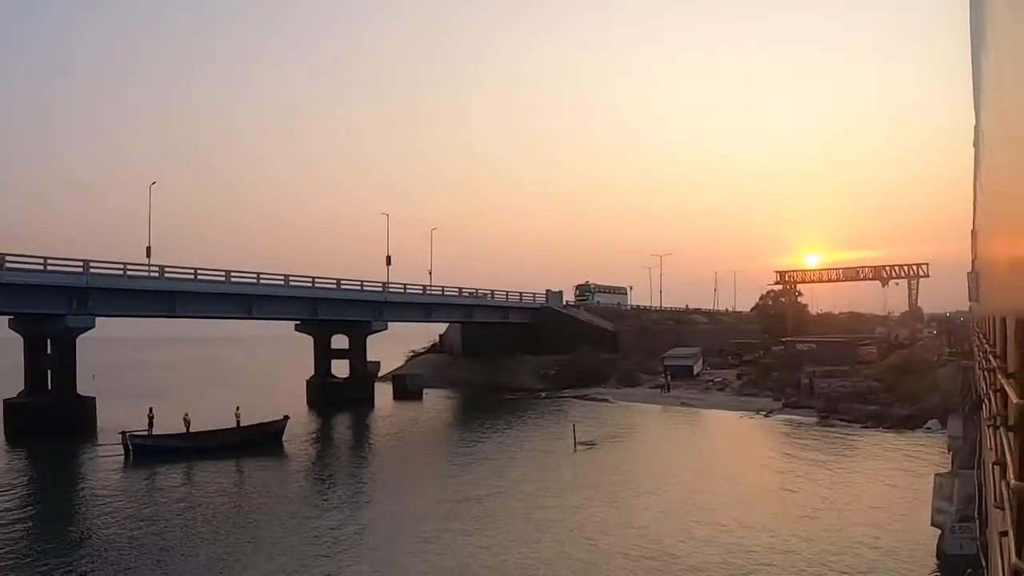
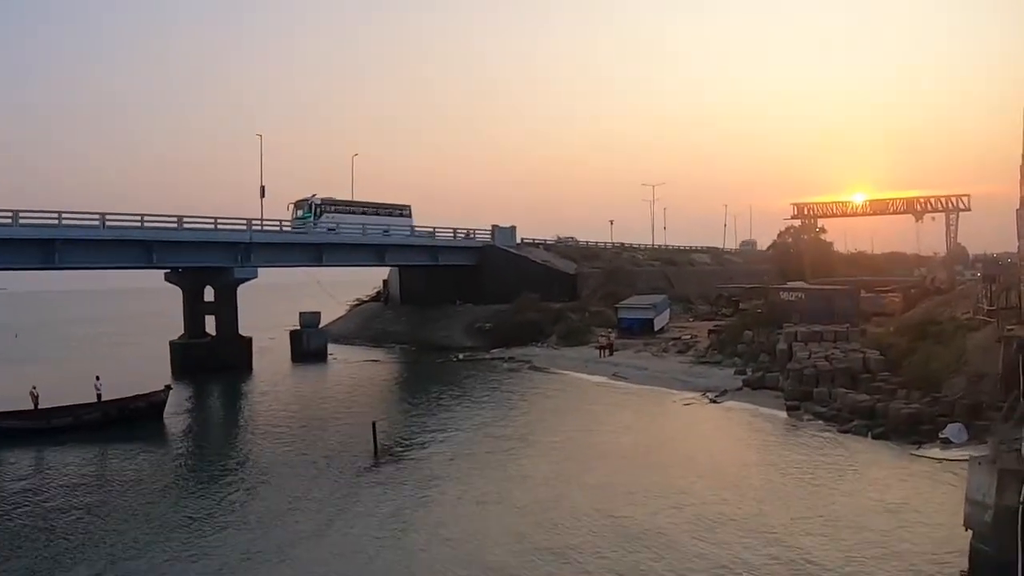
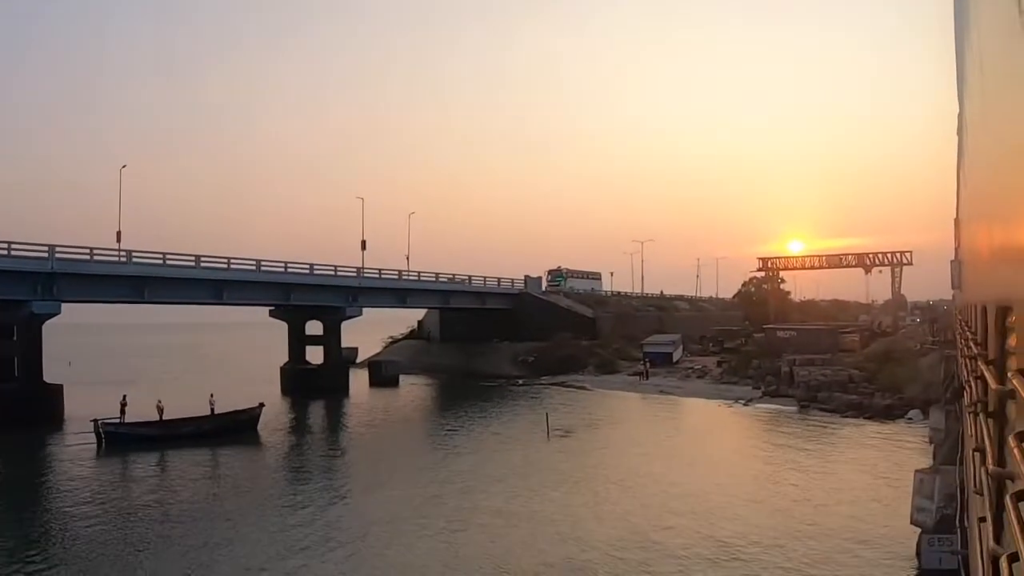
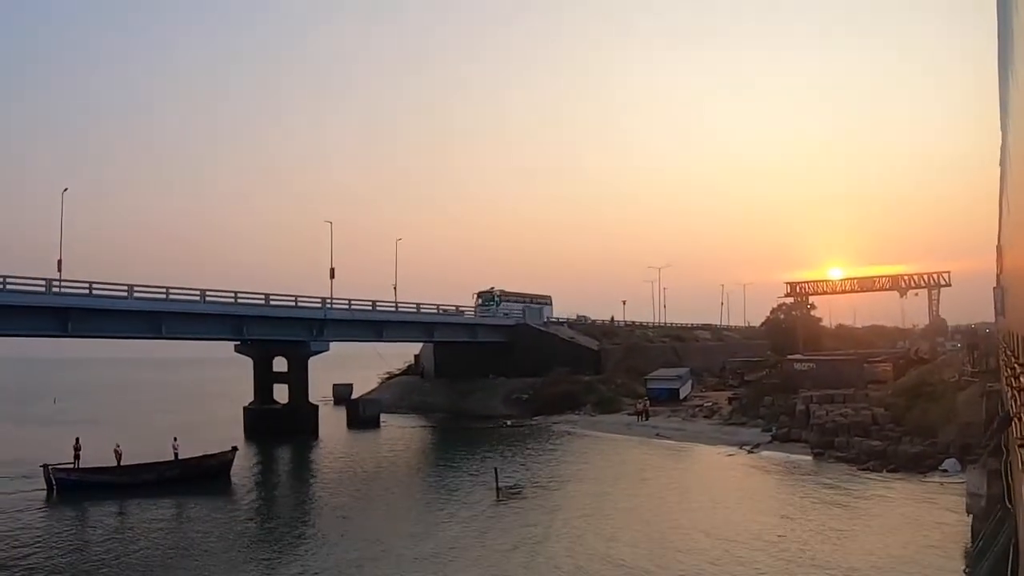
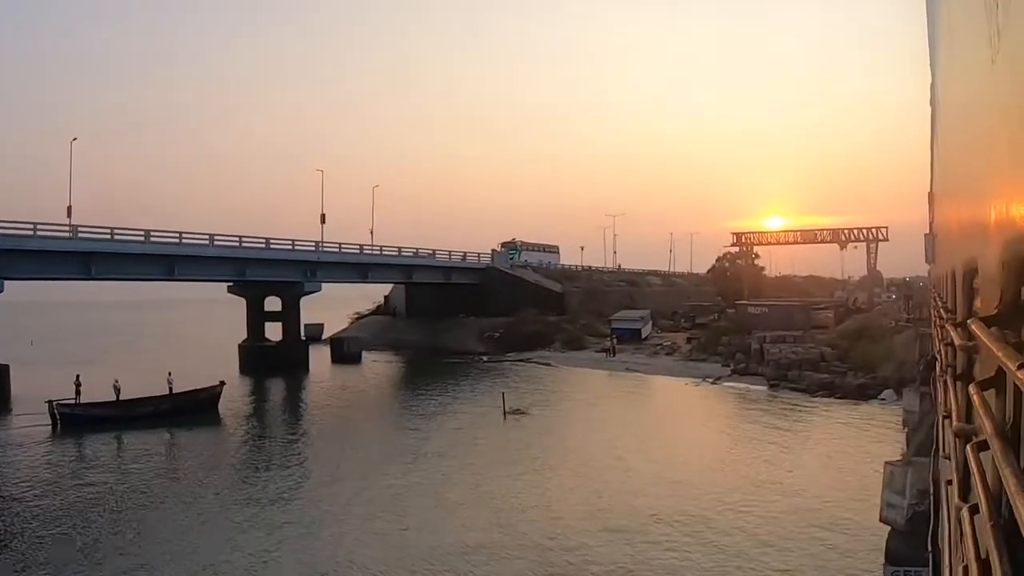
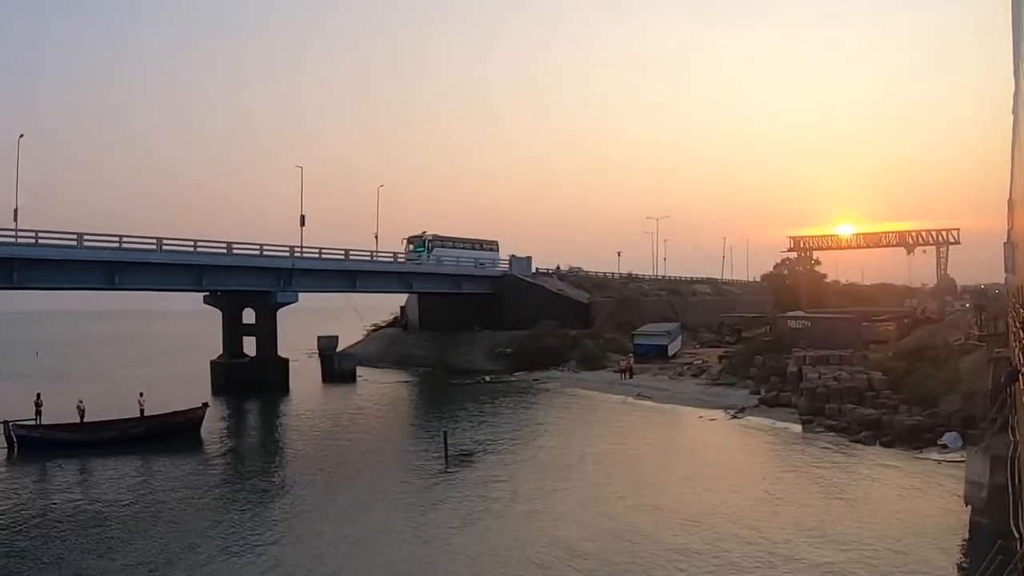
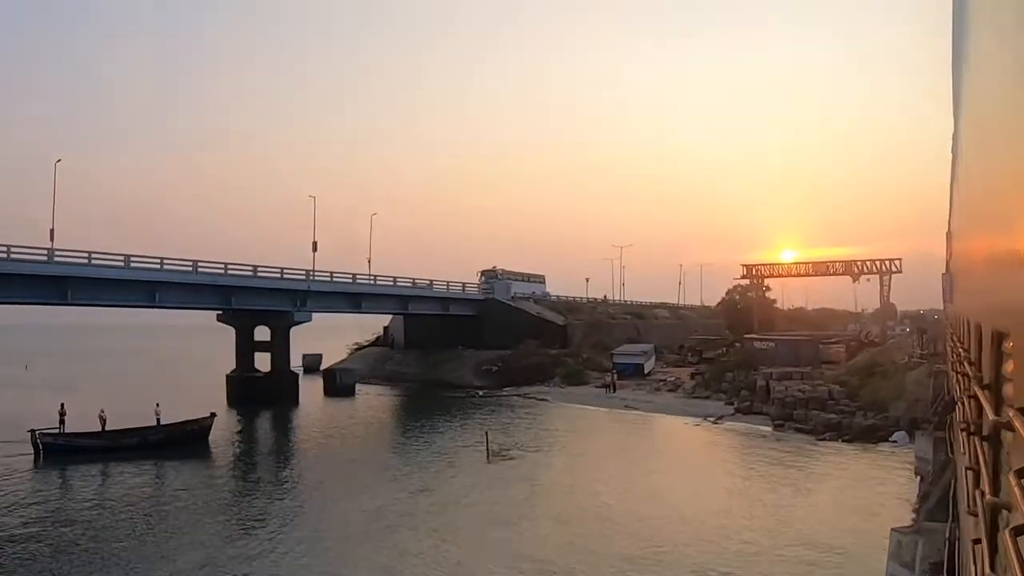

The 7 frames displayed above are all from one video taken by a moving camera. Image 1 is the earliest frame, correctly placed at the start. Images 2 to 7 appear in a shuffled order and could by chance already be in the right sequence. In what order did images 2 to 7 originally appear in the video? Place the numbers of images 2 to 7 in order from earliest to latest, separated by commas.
3, 5, 7, 4, 6, 2
